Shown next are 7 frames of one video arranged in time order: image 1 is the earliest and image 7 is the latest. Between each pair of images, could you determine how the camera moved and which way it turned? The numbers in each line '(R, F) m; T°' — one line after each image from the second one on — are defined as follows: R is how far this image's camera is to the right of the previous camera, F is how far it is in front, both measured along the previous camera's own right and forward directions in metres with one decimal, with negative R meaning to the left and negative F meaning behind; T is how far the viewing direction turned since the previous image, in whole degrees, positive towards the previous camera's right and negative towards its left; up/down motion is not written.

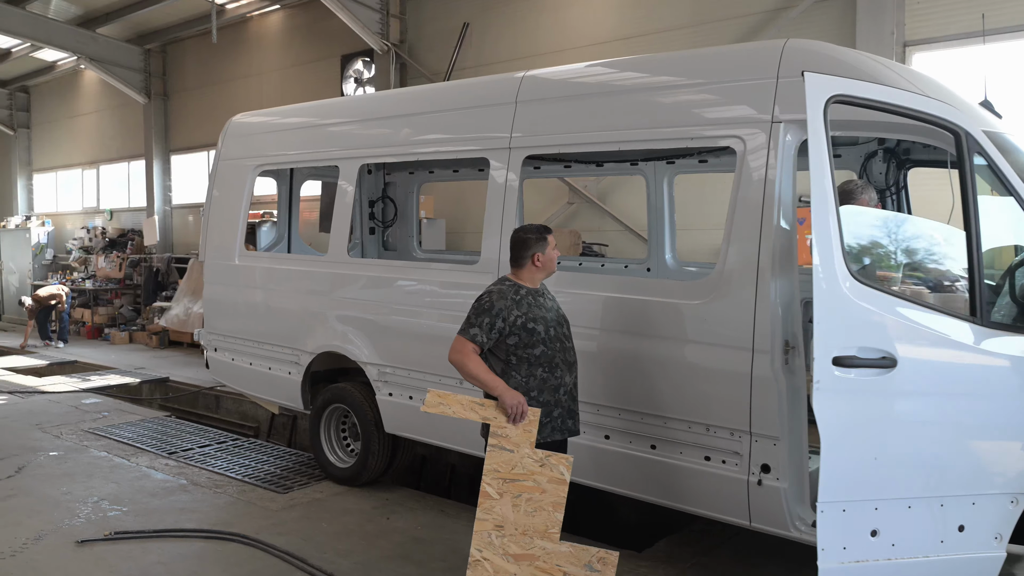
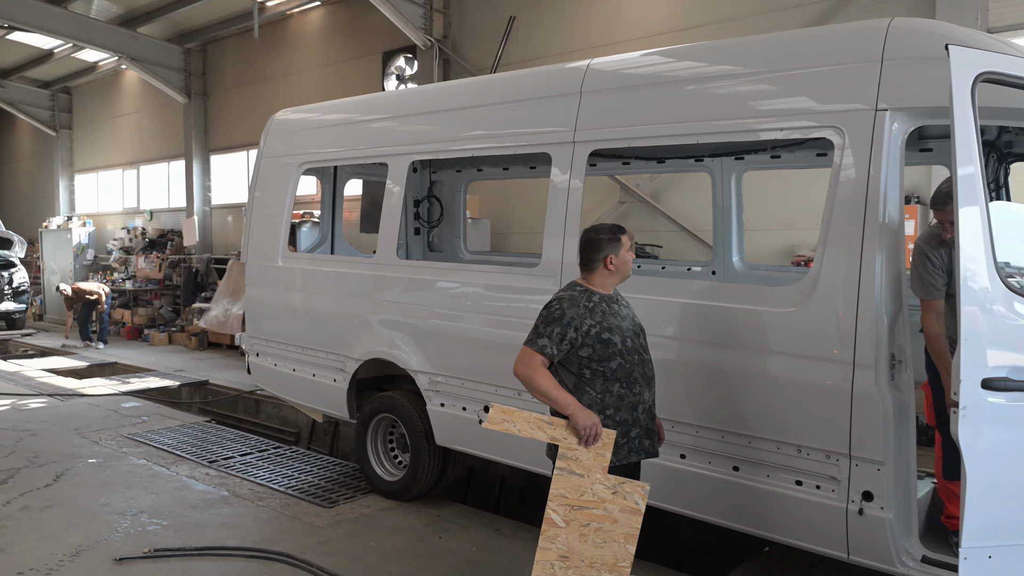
(-0.1, +0.3) m; -2°
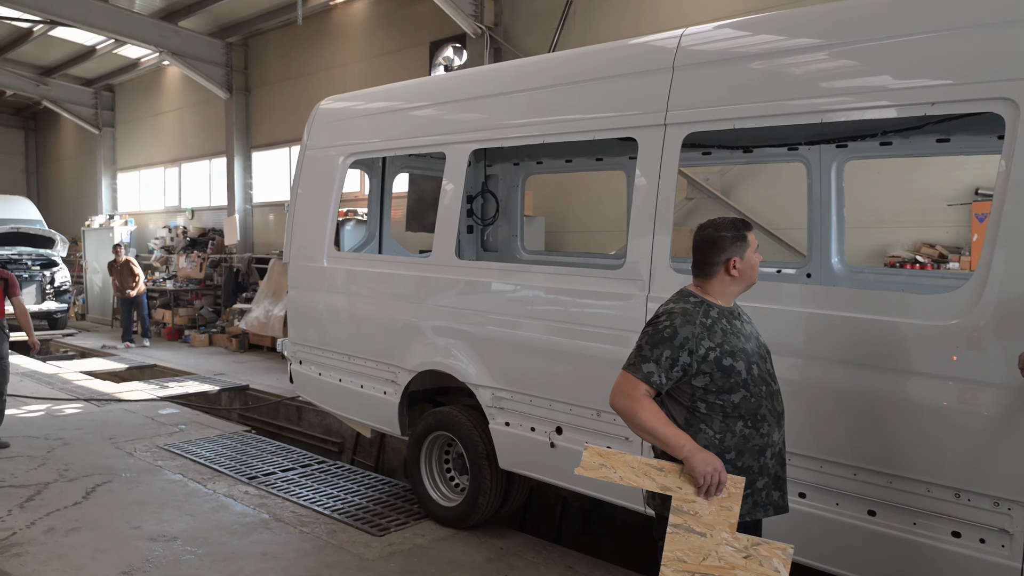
(-0.2, +0.5) m; -3°
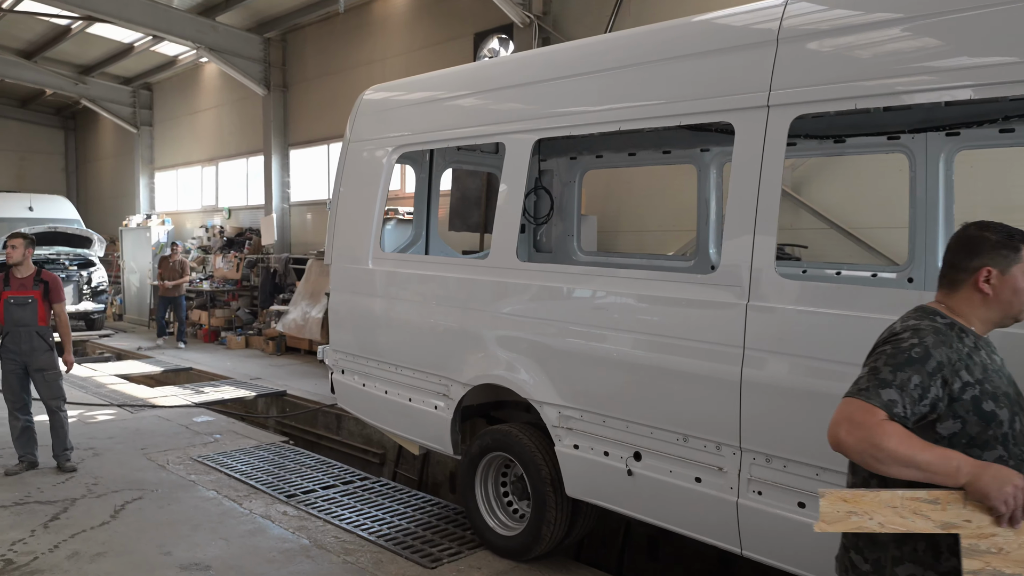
(-0.1, +0.4) m; -2°
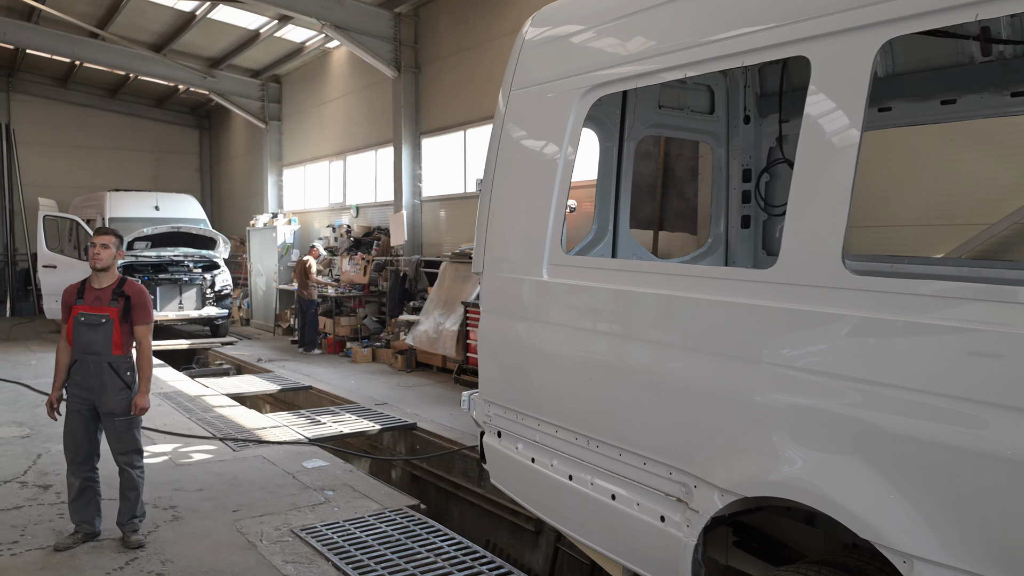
(-0.4, +1.5) m; -9°
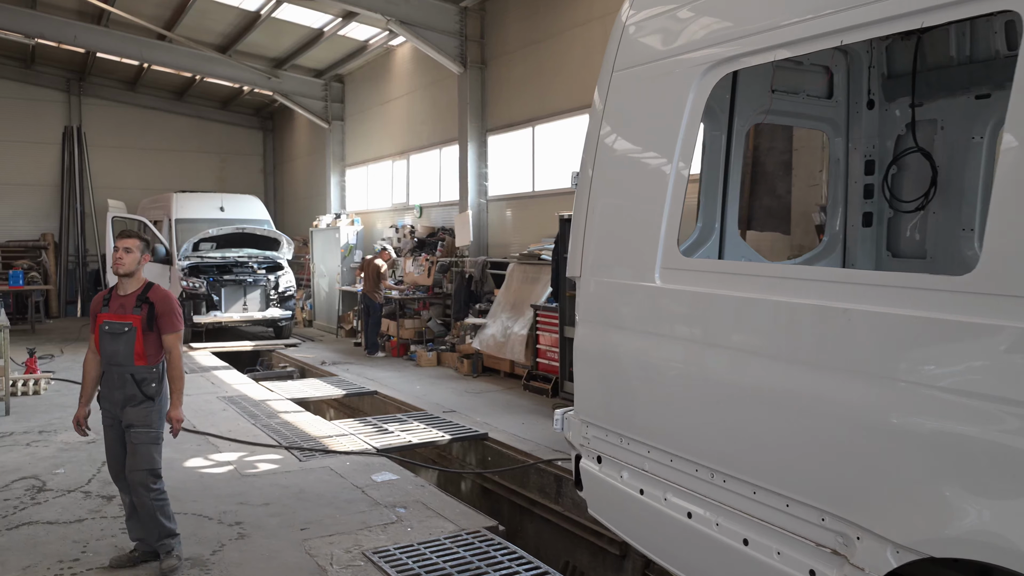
(-0.1, +0.3) m; -4°
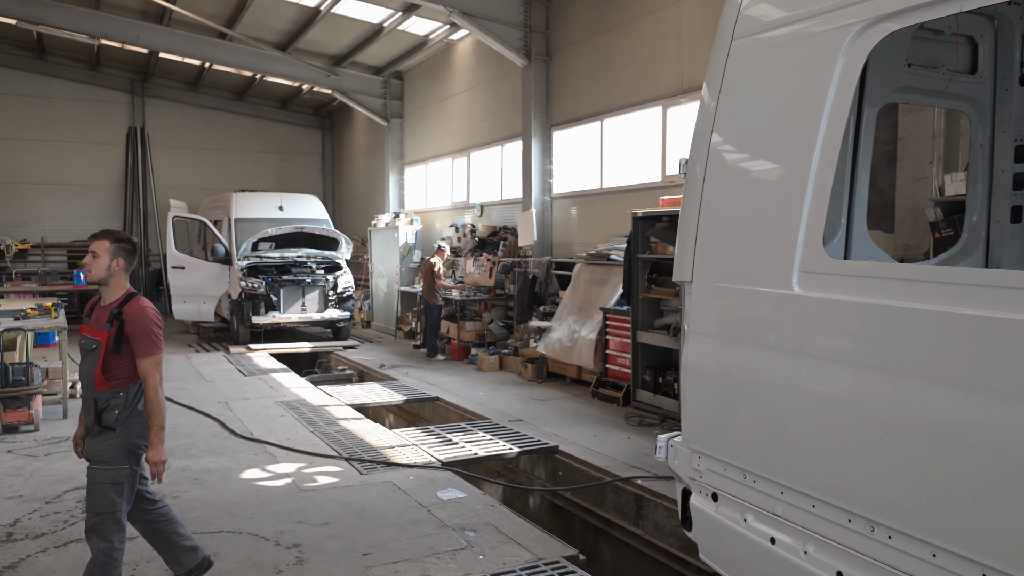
(-0.1, +0.4) m; -4°
